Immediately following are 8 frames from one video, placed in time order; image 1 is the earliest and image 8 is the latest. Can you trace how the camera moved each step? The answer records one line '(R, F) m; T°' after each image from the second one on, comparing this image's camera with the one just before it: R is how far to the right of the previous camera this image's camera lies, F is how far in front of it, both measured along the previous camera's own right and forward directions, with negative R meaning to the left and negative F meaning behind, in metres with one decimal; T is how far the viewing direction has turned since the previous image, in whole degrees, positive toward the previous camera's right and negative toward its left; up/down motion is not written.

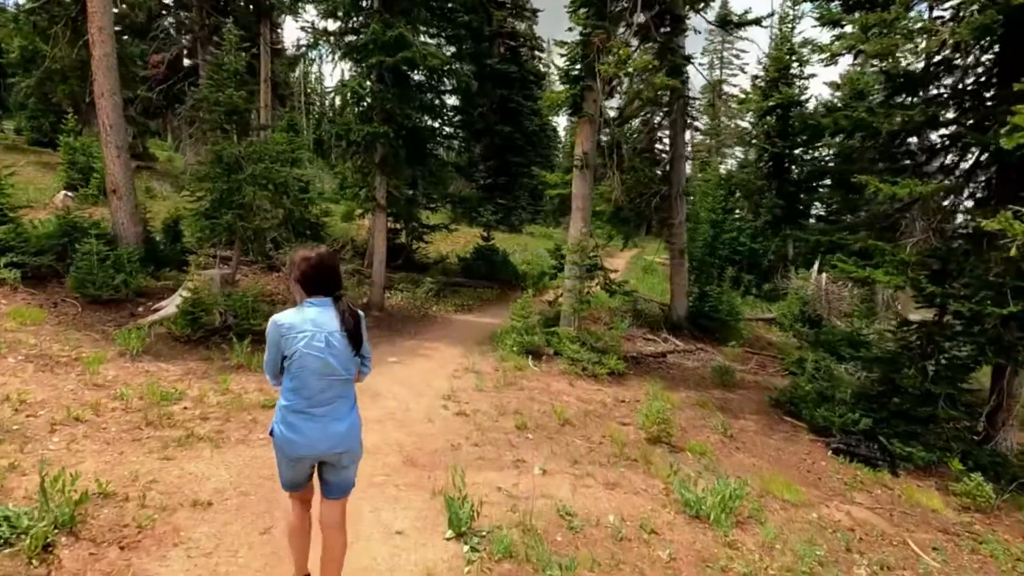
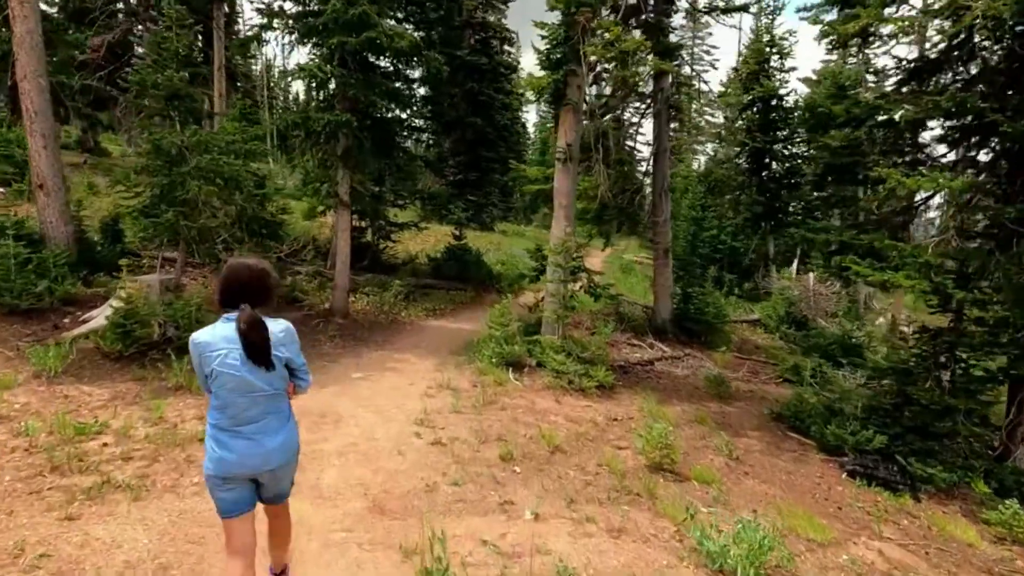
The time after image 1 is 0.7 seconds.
(-0.2, +1.2) m; +3°
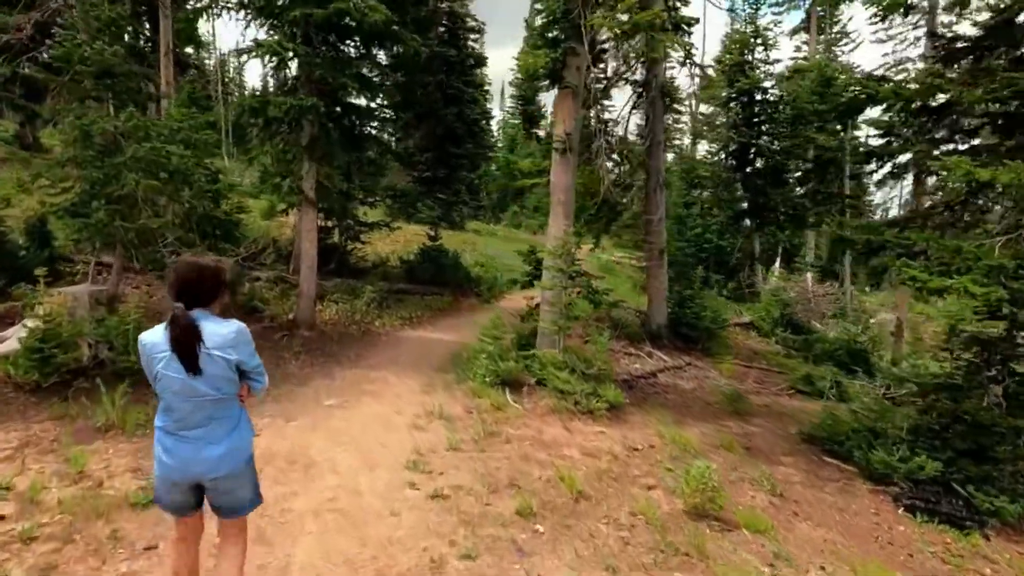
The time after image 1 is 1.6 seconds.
(-0.5, +1.5) m; +3°
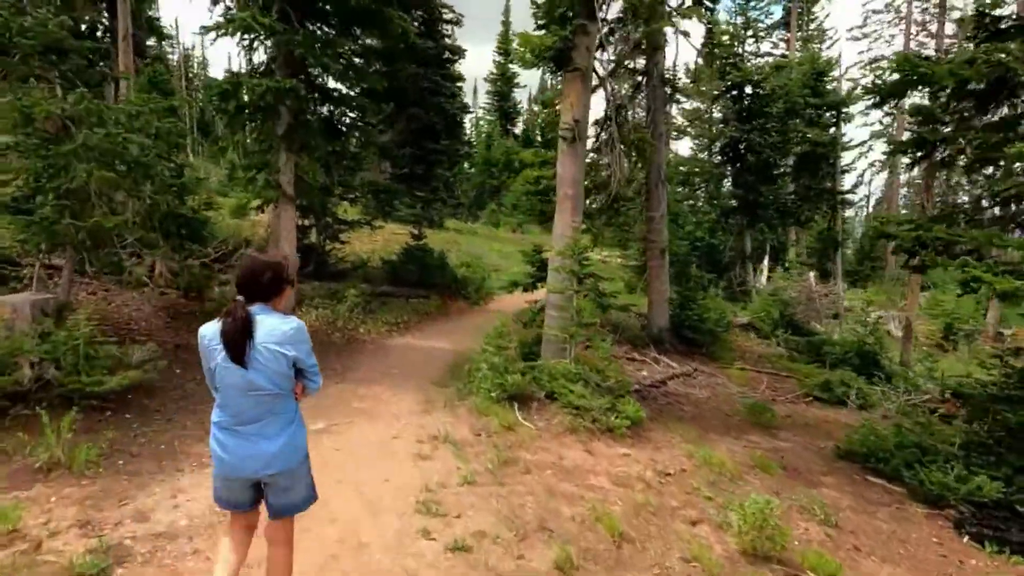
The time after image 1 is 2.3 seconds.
(-0.5, +1.0) m; +2°
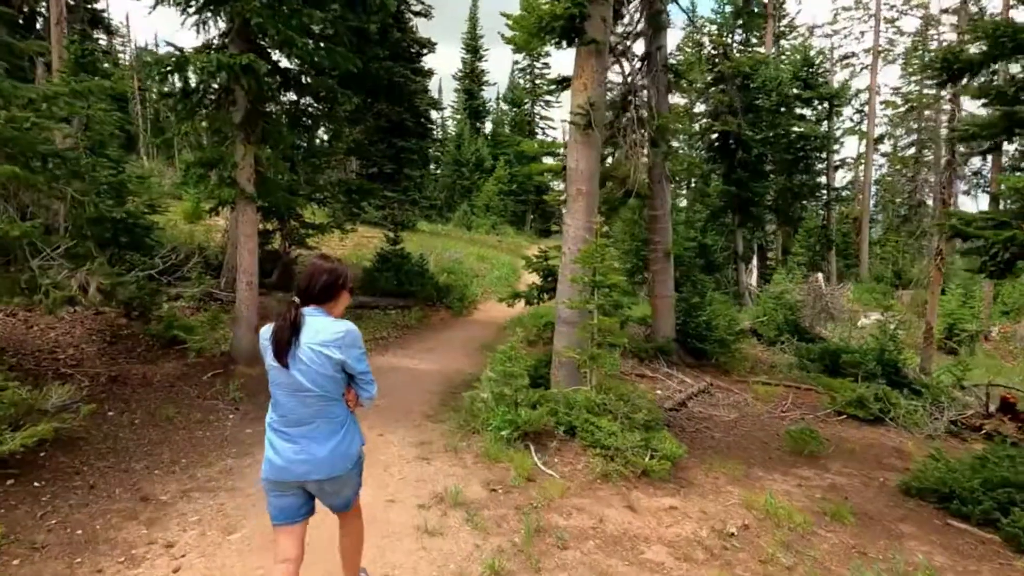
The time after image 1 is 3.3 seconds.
(-0.5, +1.5) m; +3°
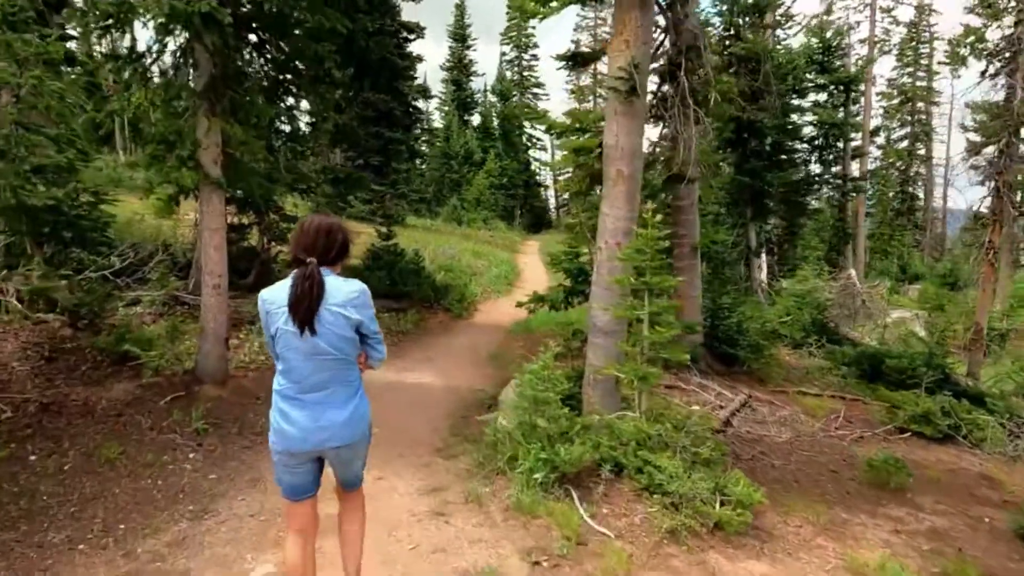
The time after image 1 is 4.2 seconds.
(-0.4, +1.5) m; +1°
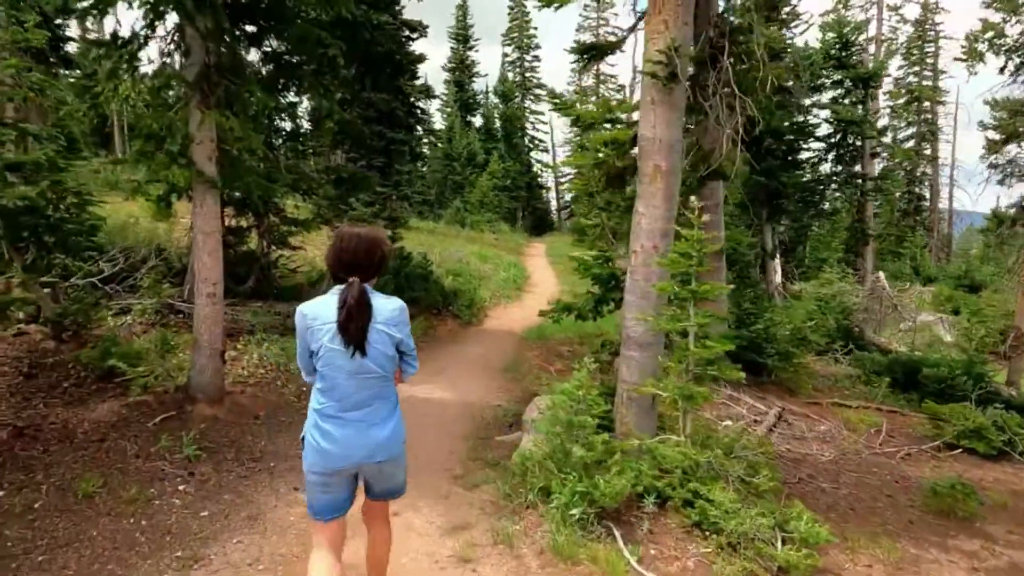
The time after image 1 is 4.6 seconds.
(-0.2, +0.7) m; 0°
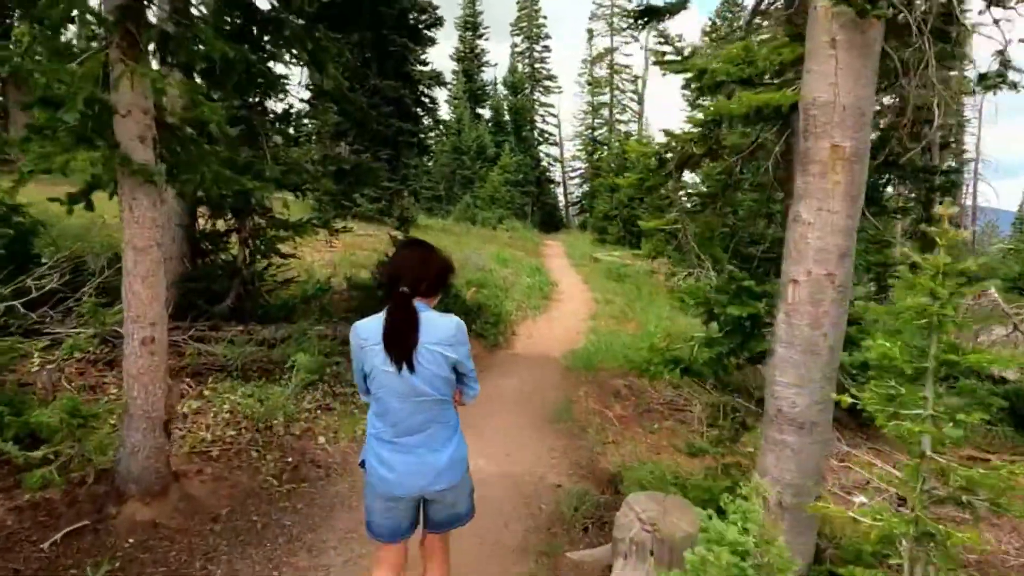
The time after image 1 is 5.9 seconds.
(-0.5, +2.3) m; 0°
